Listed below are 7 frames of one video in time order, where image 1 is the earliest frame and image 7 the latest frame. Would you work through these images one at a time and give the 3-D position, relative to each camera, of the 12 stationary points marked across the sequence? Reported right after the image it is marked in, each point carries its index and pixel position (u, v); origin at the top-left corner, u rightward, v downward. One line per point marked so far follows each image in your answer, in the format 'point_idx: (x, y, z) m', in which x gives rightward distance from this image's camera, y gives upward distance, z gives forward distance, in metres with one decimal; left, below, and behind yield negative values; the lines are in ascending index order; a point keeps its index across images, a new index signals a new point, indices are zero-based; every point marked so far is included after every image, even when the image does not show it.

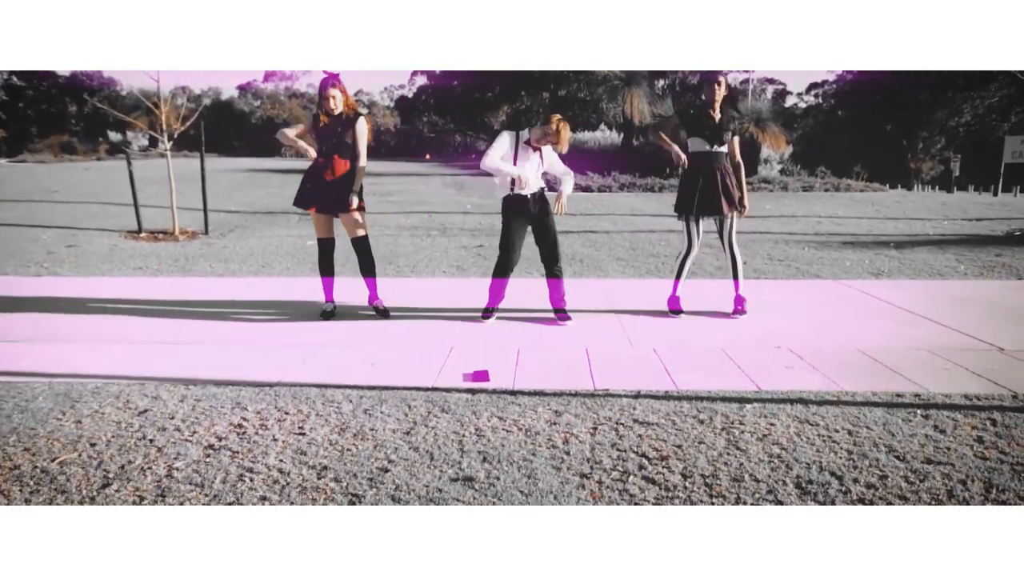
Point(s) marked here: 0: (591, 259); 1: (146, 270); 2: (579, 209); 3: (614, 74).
0: (+0.7, +0.2, +6.5) m
1: (-3.2, +0.2, +6.5) m
2: (+0.6, +0.7, +6.6) m
3: (+0.9, +1.8, +6.4) m
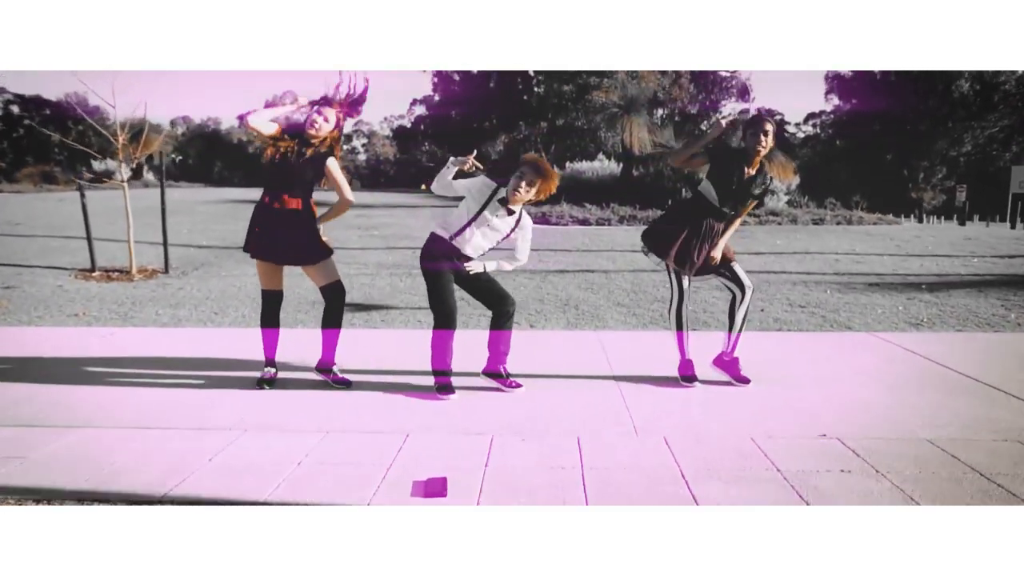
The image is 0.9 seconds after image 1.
0: (+0.6, -0.1, +5.9) m
1: (-3.3, -0.2, +5.9) m
2: (+0.5, +0.3, +6.0) m
3: (+0.8, +1.4, +5.8) m
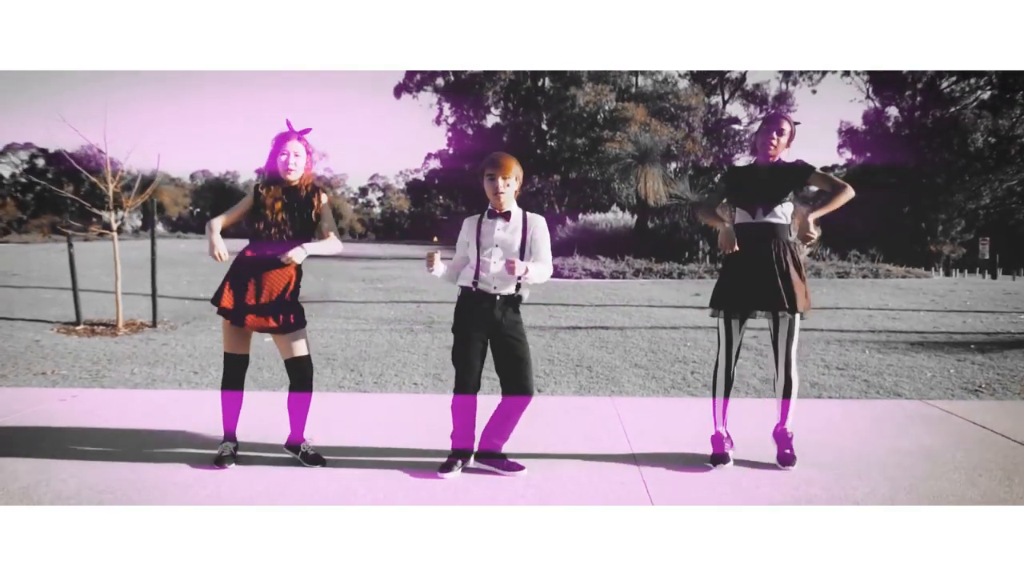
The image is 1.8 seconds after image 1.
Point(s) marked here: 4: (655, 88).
0: (+0.6, -0.5, +5.4) m
1: (-3.2, -0.6, +5.4) m
2: (+0.6, -0.1, +5.5) m
3: (+0.8, +1.0, +5.4) m
4: (+1.1, +1.5, +5.4) m
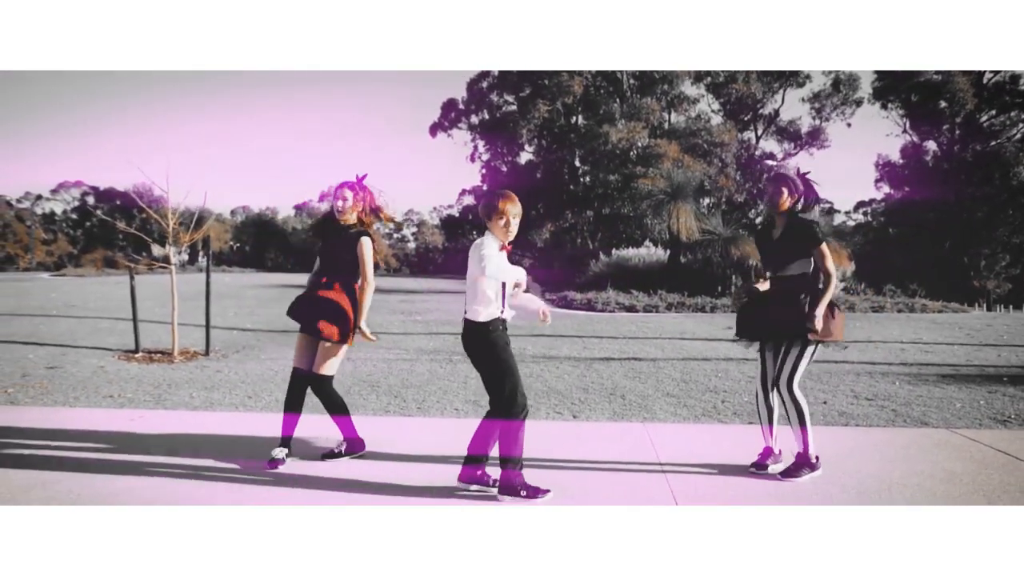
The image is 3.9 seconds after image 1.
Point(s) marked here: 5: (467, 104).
0: (+0.9, -0.8, +5.6) m
1: (-3.0, -0.8, +5.8) m
2: (+0.8, -0.3, +5.7) m
3: (+1.1, +0.7, +5.7) m
4: (+1.4, +1.3, +5.6) m
5: (-0.4, +1.4, +5.6) m
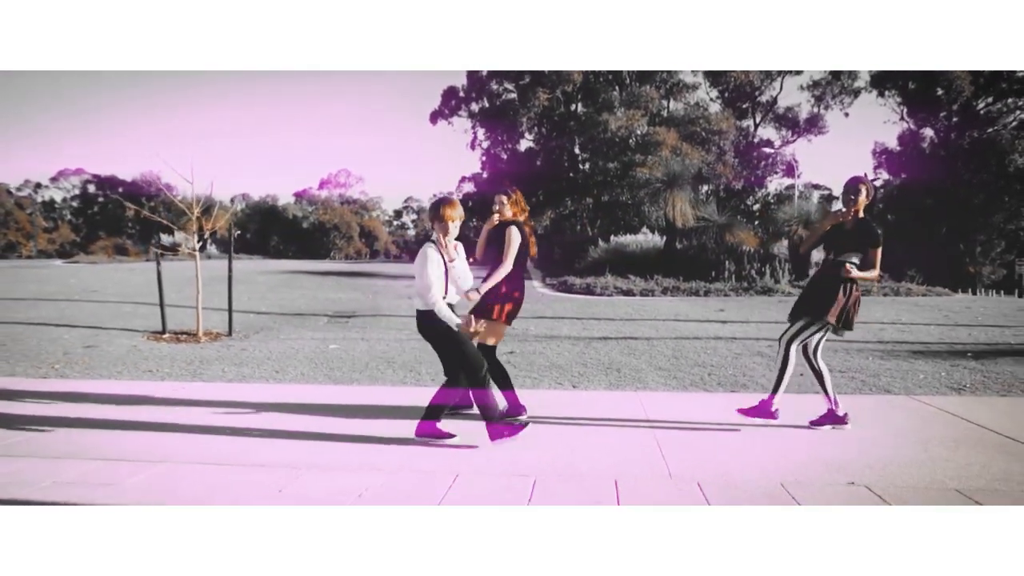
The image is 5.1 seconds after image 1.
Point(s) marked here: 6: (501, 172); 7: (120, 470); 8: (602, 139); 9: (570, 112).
0: (+0.9, -0.6, +6.0) m
1: (-2.9, -0.7, +6.2) m
2: (+0.9, -0.2, +6.2) m
3: (+1.1, +0.9, +6.1) m
4: (+1.4, +1.4, +6.1) m
5: (-0.3, +1.5, +6.0) m
6: (-0.1, +0.9, +6.0) m
7: (-1.9, -0.9, +3.7) m
8: (+0.7, +1.2, +6.1) m
9: (+0.5, +1.4, +6.1) m
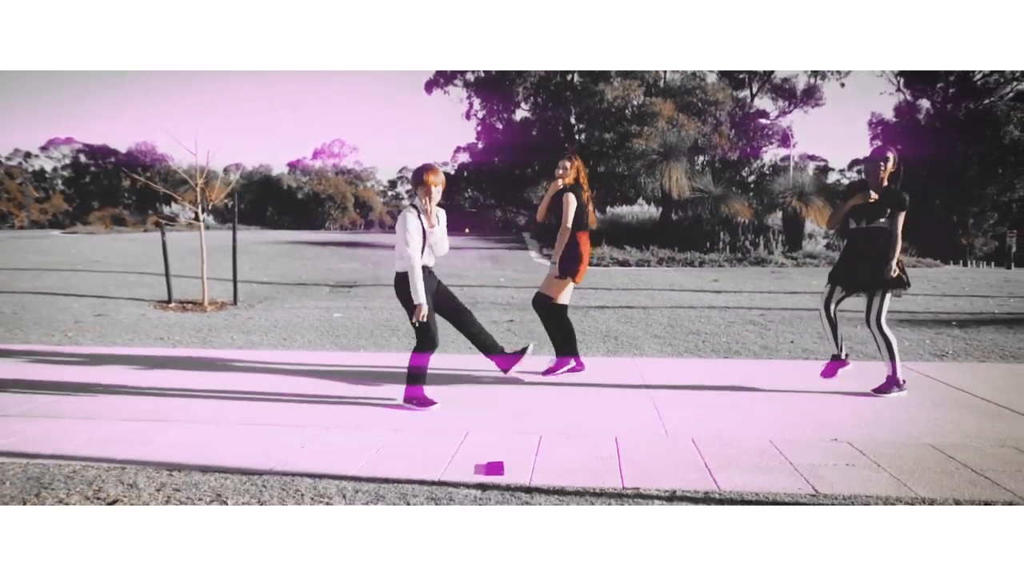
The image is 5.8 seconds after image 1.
0: (+0.9, -0.4, +6.2) m
1: (-2.9, -0.4, +6.4) m
2: (+0.9, 0.0, +6.3) m
3: (+1.1, +1.1, +6.2) m
4: (+1.4, +1.6, +6.2) m
5: (-0.3, +1.8, +6.1) m
6: (-0.1, +1.2, +6.1) m
7: (-1.9, -0.7, +3.9) m
8: (+0.7, +1.4, +6.2) m
9: (+0.5, +1.7, +6.2) m
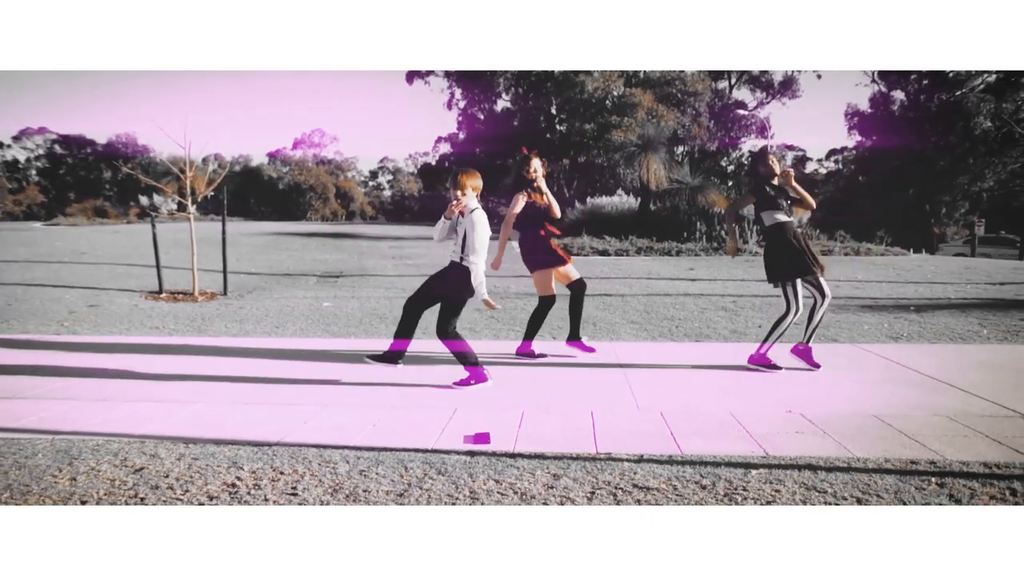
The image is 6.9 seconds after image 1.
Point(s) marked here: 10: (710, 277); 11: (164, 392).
0: (+0.8, -0.3, +6.5) m
1: (-3.1, -0.4, +6.6) m
2: (+0.7, +0.1, +6.6) m
3: (+1.0, +1.2, +6.5) m
4: (+1.2, +1.7, +6.4) m
5: (-0.5, +1.9, +6.4) m
6: (-0.2, +1.3, +6.4) m
7: (-2.0, -0.7, +4.1) m
8: (+0.6, +1.5, +6.5) m
9: (+0.3, +1.8, +6.4) m
10: (+1.7, +0.1, +6.6) m
11: (-2.1, -0.6, +4.5) m
